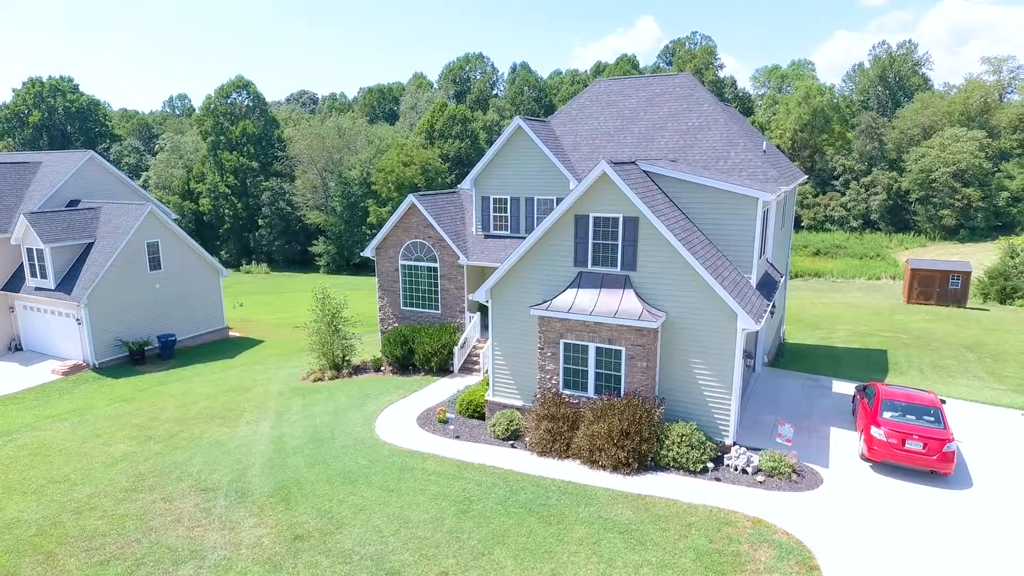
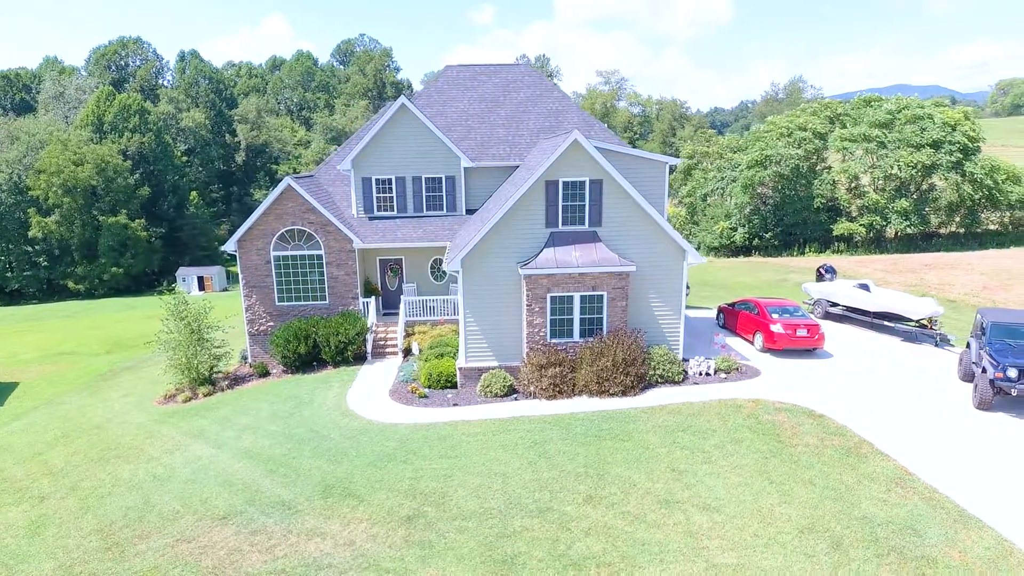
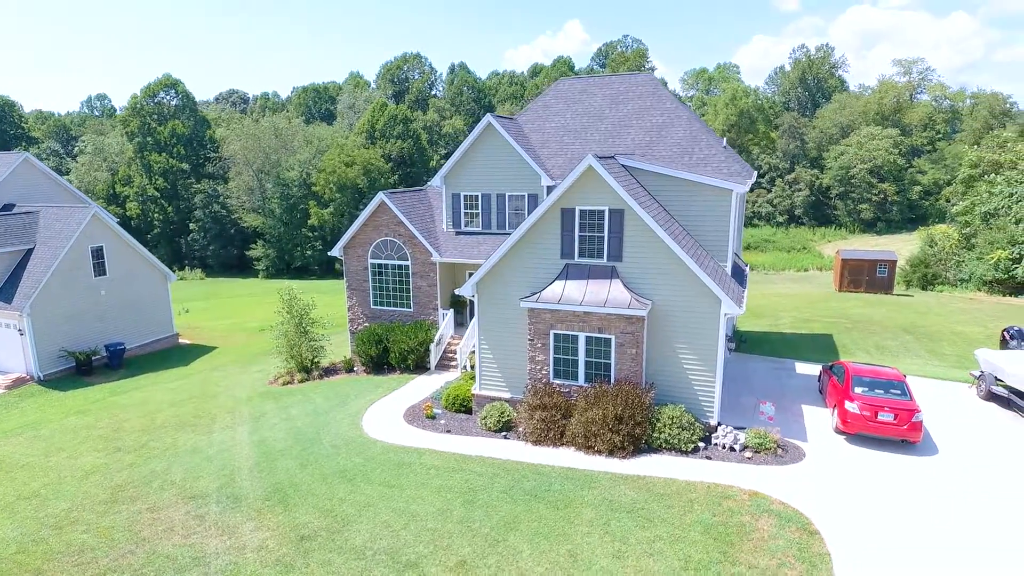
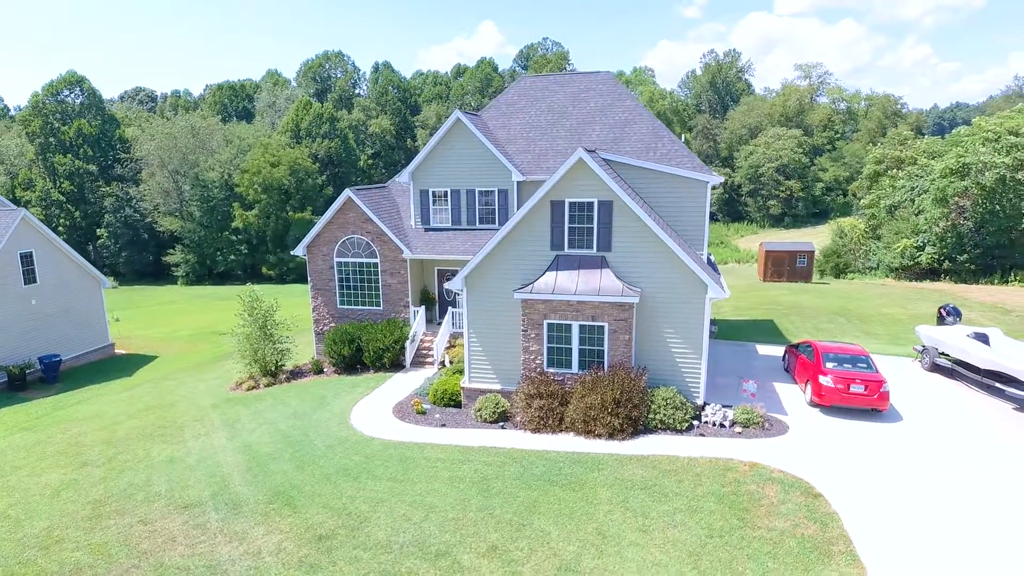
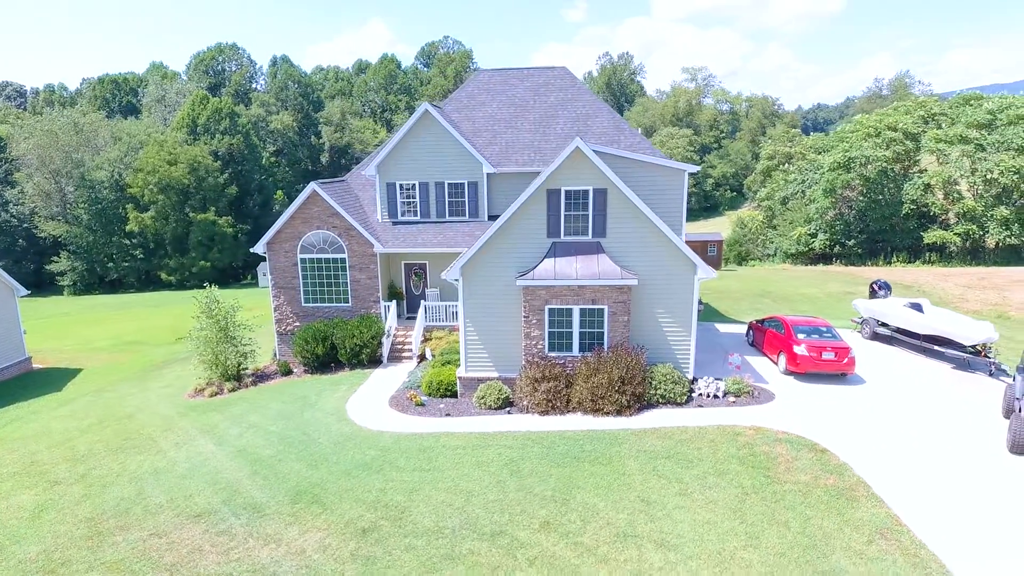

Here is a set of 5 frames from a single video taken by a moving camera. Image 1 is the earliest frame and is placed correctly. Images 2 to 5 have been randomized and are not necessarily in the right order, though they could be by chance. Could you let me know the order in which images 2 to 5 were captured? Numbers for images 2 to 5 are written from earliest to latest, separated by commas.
3, 4, 5, 2
